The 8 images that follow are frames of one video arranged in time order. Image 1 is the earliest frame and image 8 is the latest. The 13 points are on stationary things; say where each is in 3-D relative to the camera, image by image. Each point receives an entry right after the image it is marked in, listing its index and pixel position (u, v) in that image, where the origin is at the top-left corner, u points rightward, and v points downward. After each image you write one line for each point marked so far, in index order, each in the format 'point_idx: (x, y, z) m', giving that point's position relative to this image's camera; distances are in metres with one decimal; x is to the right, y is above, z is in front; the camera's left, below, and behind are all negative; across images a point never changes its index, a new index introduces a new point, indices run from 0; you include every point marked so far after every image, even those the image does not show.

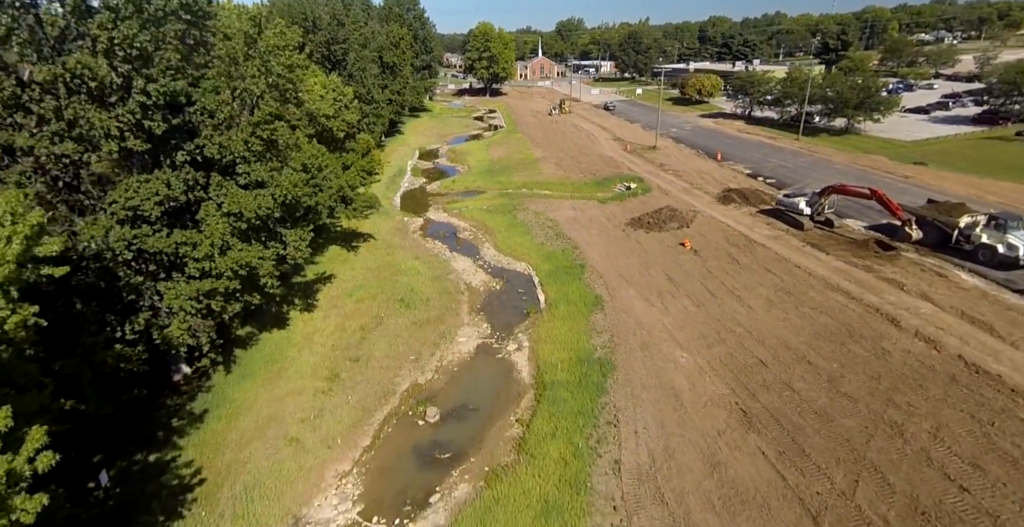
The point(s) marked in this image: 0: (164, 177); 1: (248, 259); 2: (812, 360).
0: (-11.1, +2.7, +17.1) m
1: (-9.1, +0.1, +18.7) m
2: (+11.0, -3.6, +19.7) m
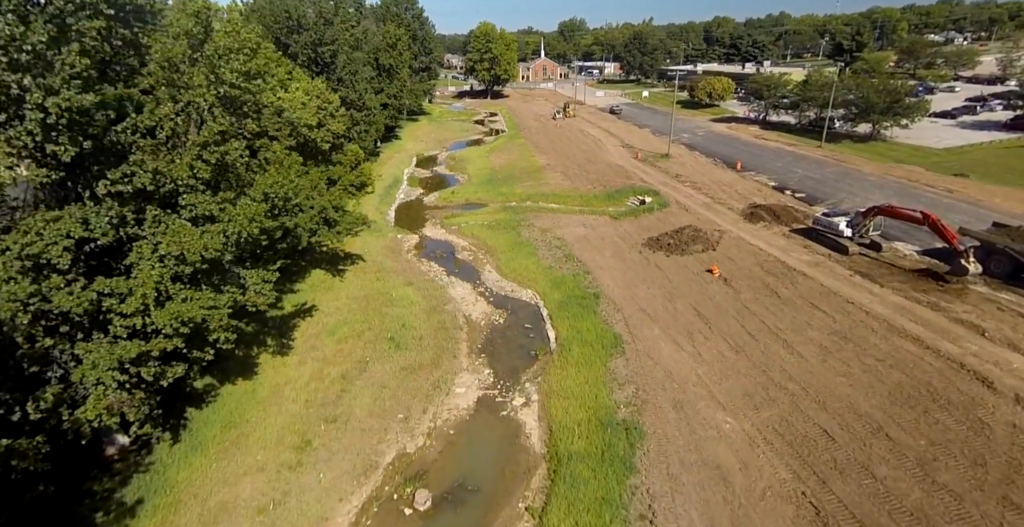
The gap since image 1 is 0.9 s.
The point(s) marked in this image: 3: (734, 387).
0: (-10.8, +1.2, +13.4) m
1: (-8.9, -1.4, +15.0) m
2: (+11.3, -5.1, +16.0) m
3: (+7.9, -4.4, +19.2) m
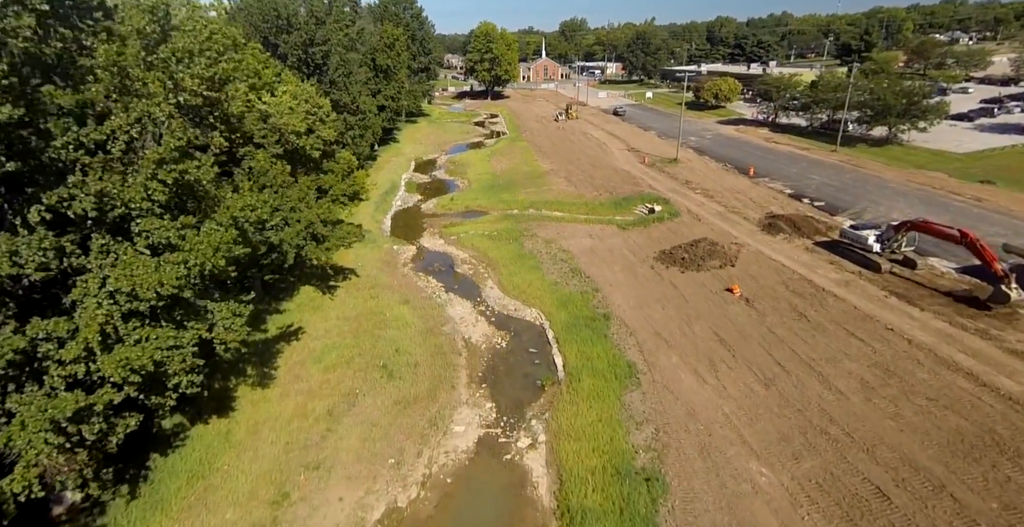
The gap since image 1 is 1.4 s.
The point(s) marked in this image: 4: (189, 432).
0: (-10.6, +0.4, +11.3) m
1: (-8.7, -2.3, +12.9) m
2: (+11.5, -6.0, +13.9) m
3: (+8.1, -5.3, +17.1) m
4: (-10.8, -5.7, +18.1) m
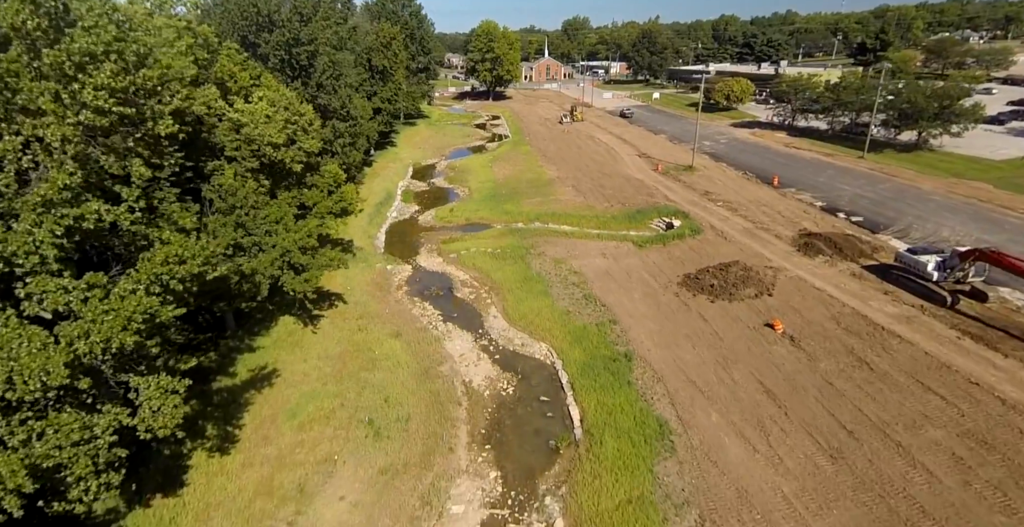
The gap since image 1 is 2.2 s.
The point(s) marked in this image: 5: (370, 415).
0: (-10.4, -1.0, +7.9) m
1: (-8.5, -3.6, +9.5) m
2: (+11.7, -7.3, +10.4) m
3: (+8.4, -6.6, +13.7) m
4: (-10.5, -7.0, +14.7) m
5: (-5.2, -5.5, +19.6) m
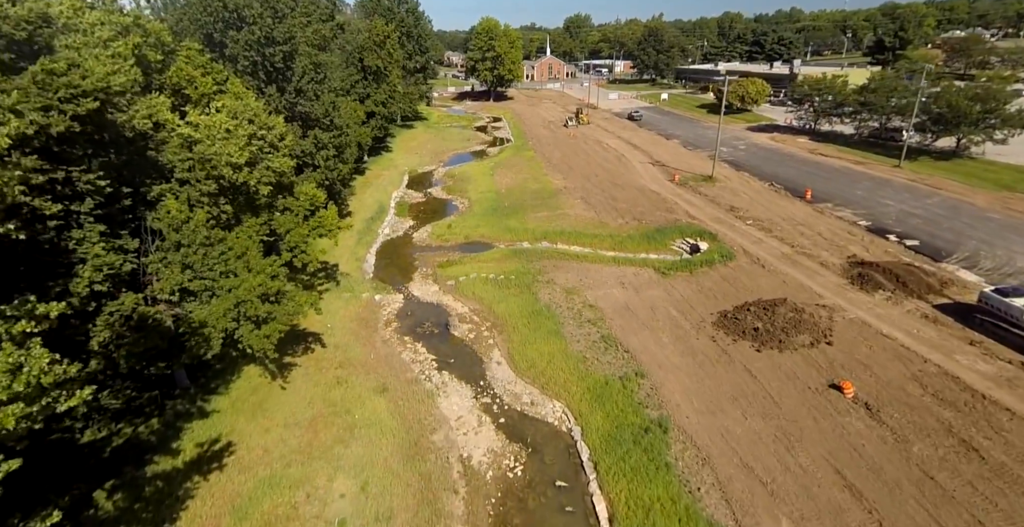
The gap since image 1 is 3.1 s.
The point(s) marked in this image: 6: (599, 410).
0: (-10.1, -2.7, +3.8) m
1: (-8.2, -5.3, +5.4) m
2: (+12.0, -9.0, +6.3) m
3: (+8.7, -8.3, +9.5) m
4: (-10.3, -8.7, +10.6) m
5: (-4.9, -7.2, +15.5) m
6: (+3.2, -5.4, +19.6) m
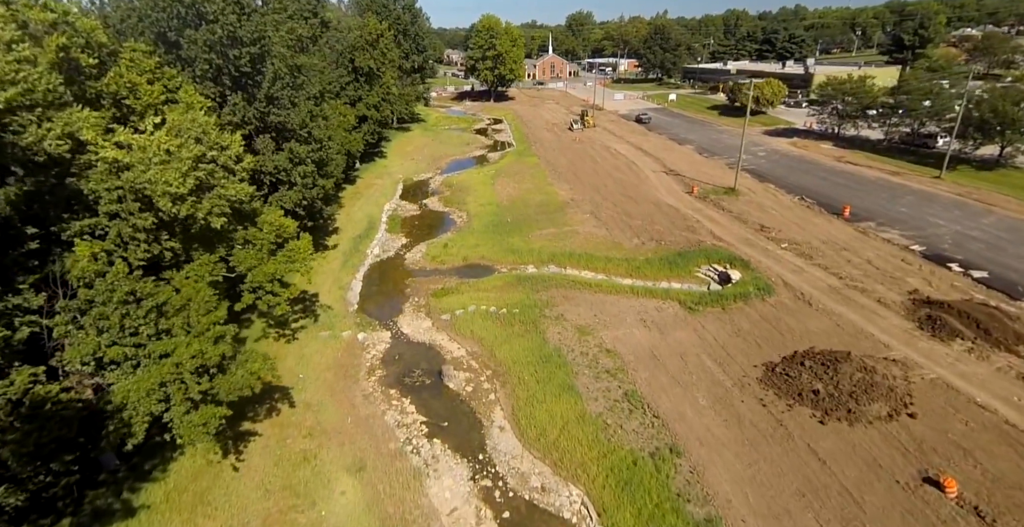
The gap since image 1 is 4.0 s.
0: (-9.9, -4.4, -0.2) m
1: (-8.0, -7.0, +1.4) m
2: (+12.2, -10.6, +2.4) m
3: (+8.9, -10.0, +5.6) m
4: (-10.1, -10.4, +6.7) m
5: (-4.7, -8.9, +11.6) m
6: (+3.4, -7.0, +15.7) m
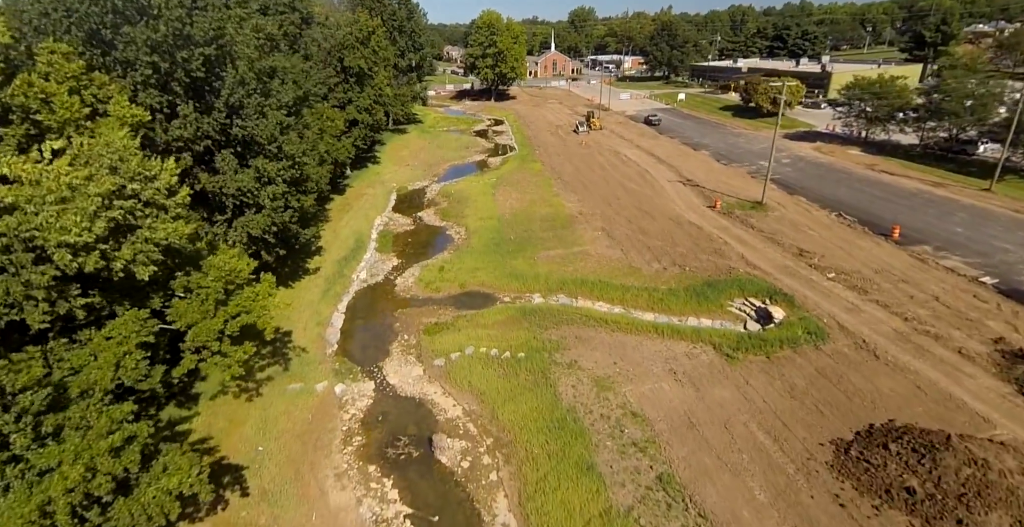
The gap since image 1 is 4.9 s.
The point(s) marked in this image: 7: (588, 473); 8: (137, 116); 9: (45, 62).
0: (-9.7, -6.1, -4.1) m
1: (-7.8, -8.8, -2.6) m
2: (+12.4, -12.4, -1.6) m
3: (+9.1, -11.7, +1.6) m
4: (-9.9, -12.1, +2.7) m
5: (-4.5, -10.5, +7.6) m
6: (+3.6, -8.7, +11.7) m
7: (+2.5, -6.6, +16.9) m
8: (-12.5, +5.0, +18.0) m
9: (-14.8, +6.5, +17.1) m
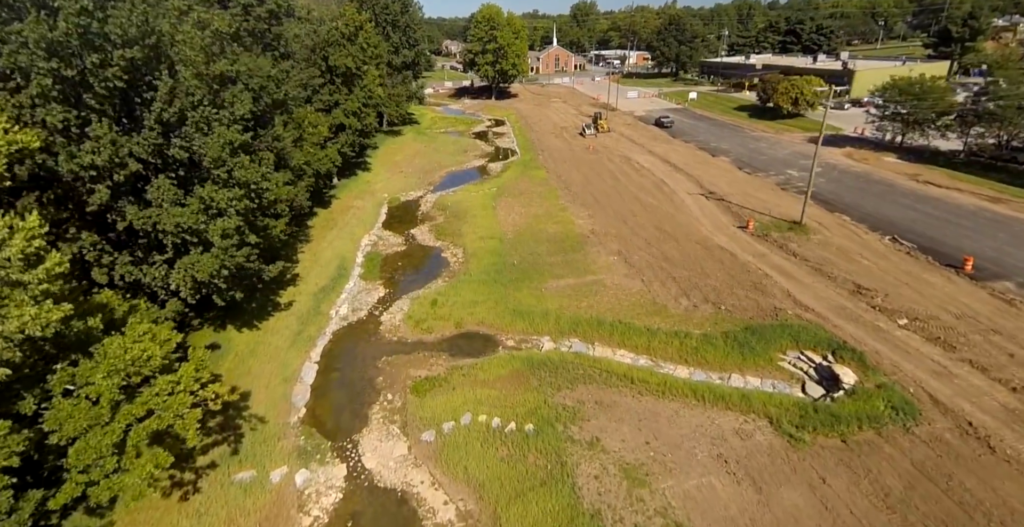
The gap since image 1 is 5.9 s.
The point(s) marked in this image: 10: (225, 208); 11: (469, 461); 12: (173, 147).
0: (-9.5, -8.2, -8.6) m
1: (-7.6, -10.8, -7.0) m
2: (+12.6, -14.3, -6.0) m
3: (+9.3, -13.6, -2.8) m
4: (-9.6, -14.1, -1.6) m
5: (-4.3, -12.5, +3.2) m
6: (+3.8, -10.6, +7.3) m
7: (+2.7, -8.5, +12.5) m
8: (-12.3, +3.1, +13.4) m
9: (-14.6, +4.6, +12.6) m
10: (-10.2, +2.0, +19.1) m
11: (-1.5, -6.6, +17.8) m
12: (-11.5, +3.9, +18.3) m
